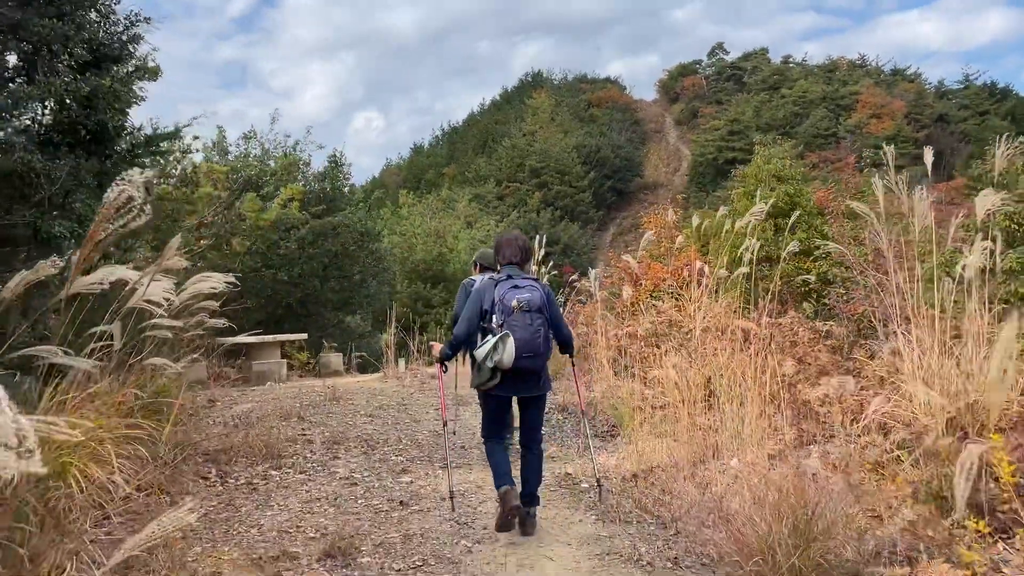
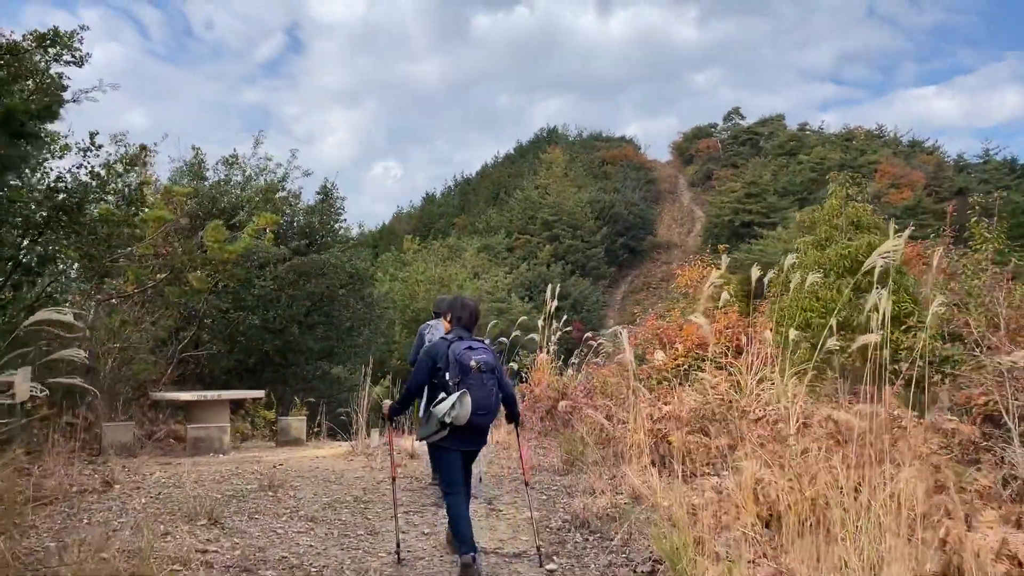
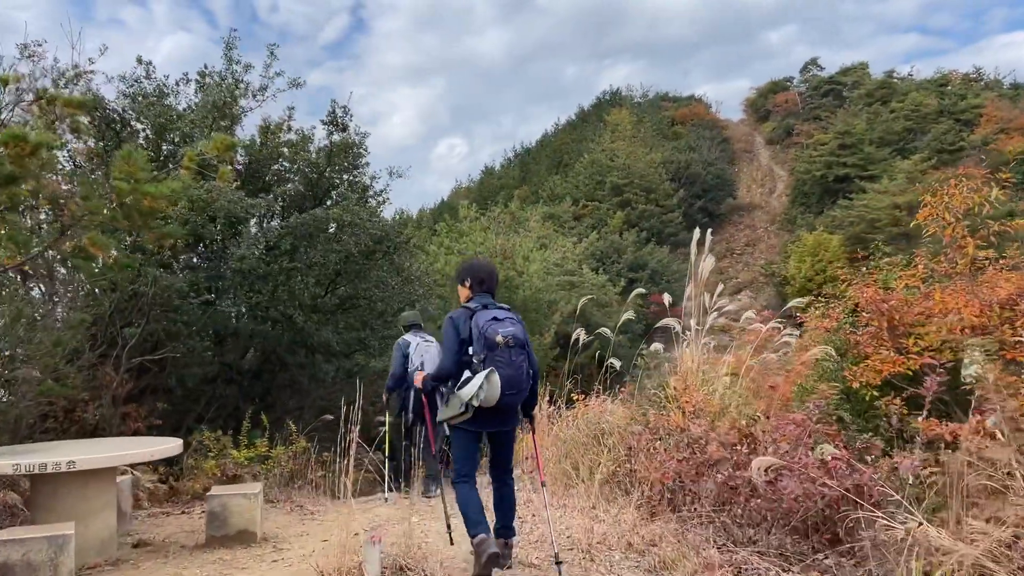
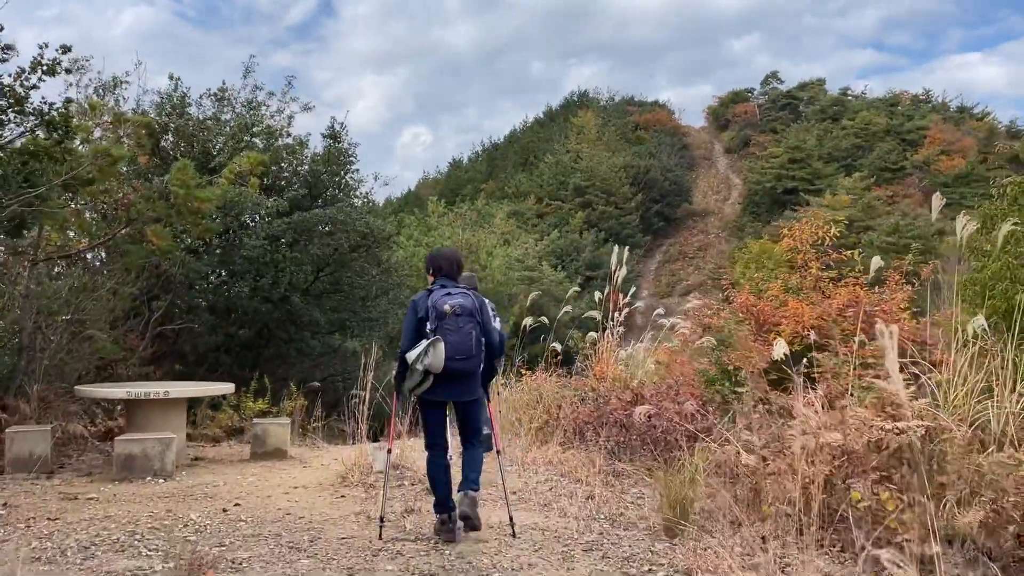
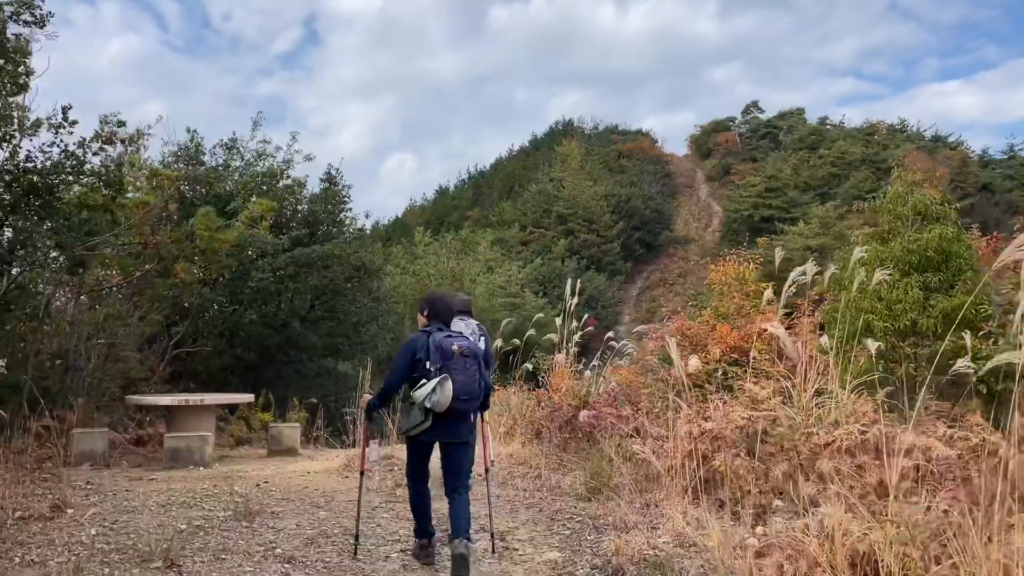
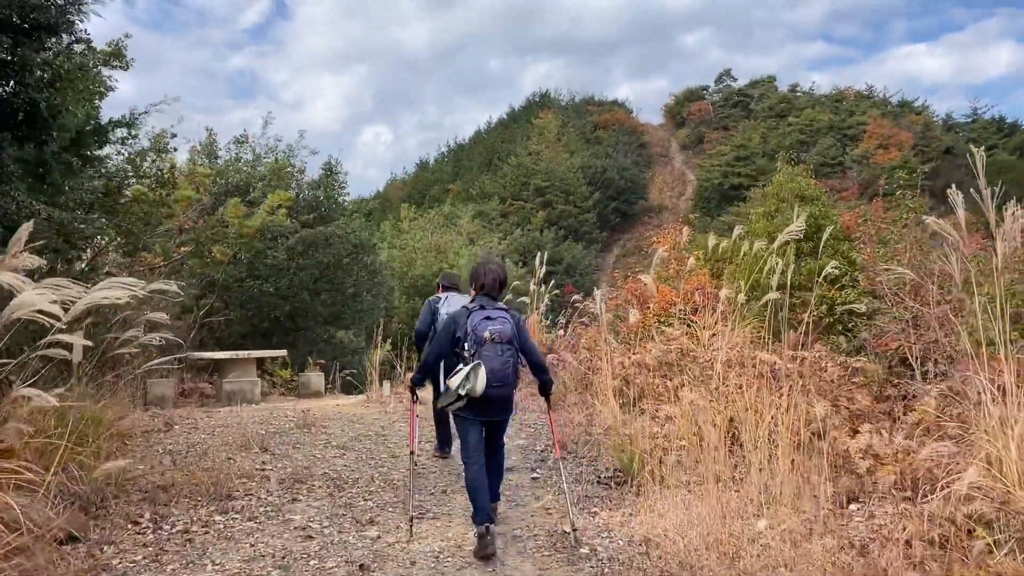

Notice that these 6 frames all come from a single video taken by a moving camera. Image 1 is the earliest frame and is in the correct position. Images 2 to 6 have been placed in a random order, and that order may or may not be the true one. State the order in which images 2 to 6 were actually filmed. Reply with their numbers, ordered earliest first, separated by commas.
6, 2, 5, 4, 3
